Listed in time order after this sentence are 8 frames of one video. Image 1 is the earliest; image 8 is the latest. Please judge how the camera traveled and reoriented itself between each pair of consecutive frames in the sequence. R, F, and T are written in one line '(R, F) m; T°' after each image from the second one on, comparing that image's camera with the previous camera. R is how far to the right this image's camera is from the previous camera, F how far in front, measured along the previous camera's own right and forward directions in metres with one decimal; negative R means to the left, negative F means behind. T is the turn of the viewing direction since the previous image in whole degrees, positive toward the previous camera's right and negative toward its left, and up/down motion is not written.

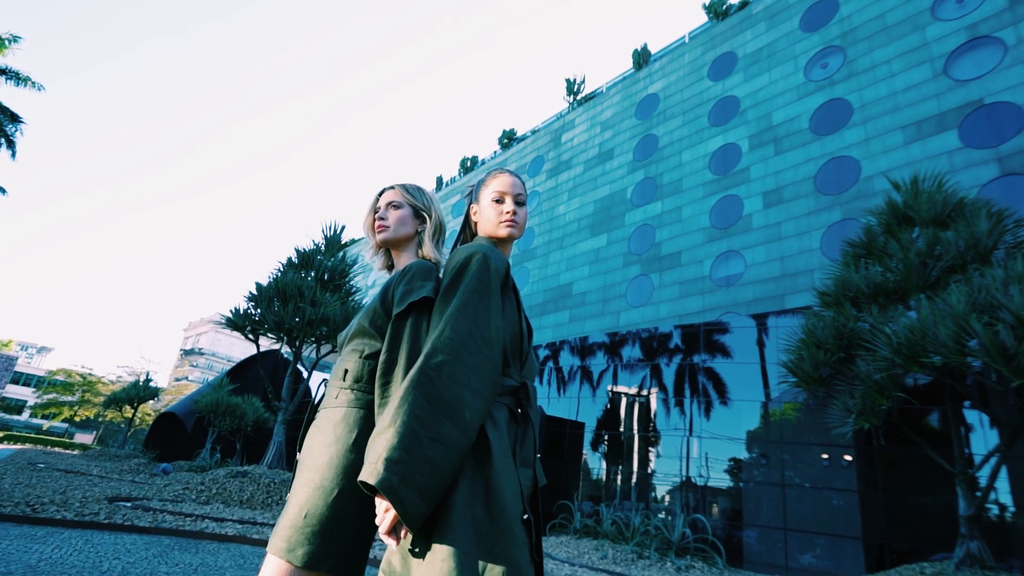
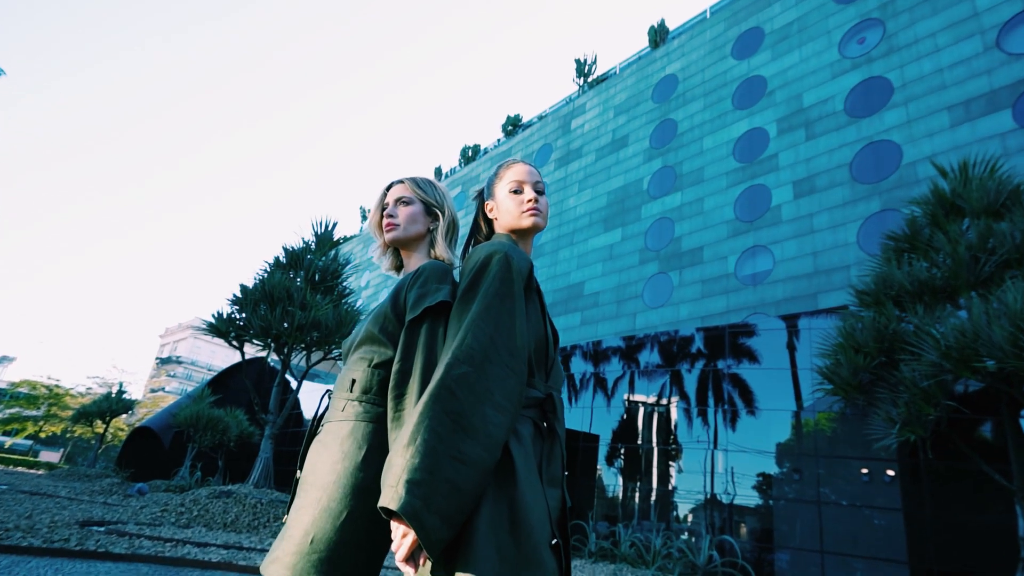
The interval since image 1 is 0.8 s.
(-0.1, +0.4) m; +1°
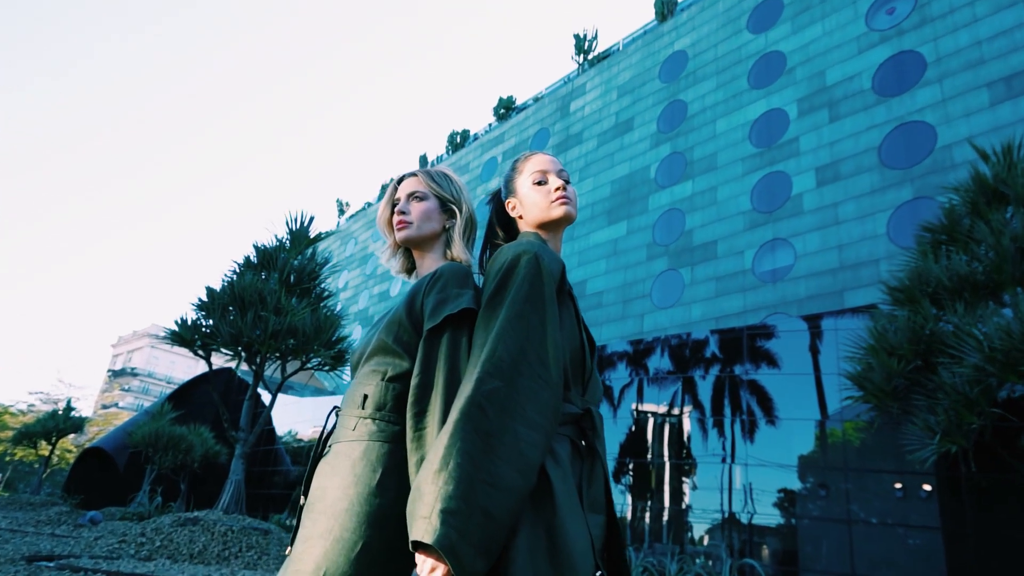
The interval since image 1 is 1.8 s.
(-0.2, +0.4) m; +3°
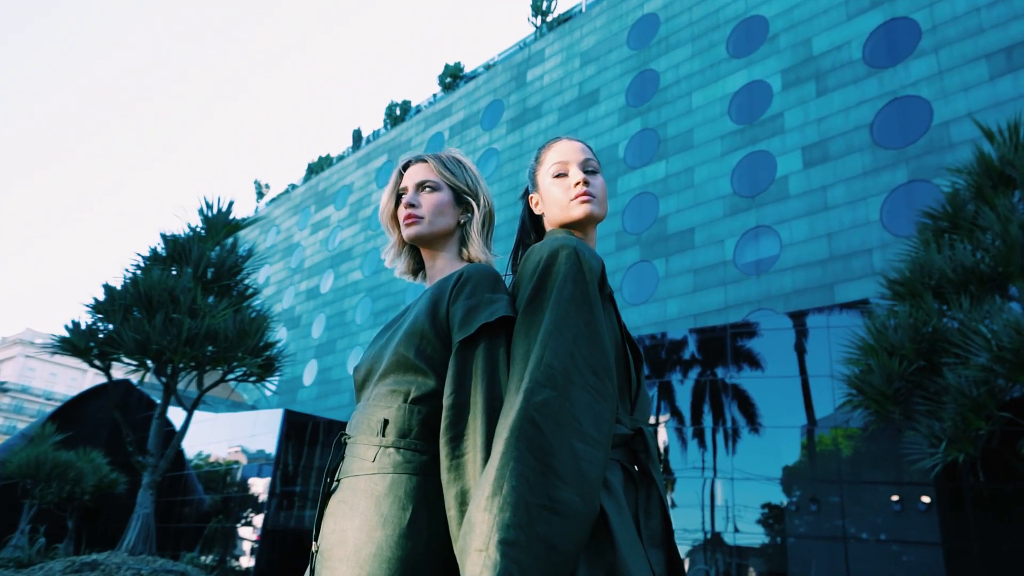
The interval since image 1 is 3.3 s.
(-0.3, +0.5) m; +8°
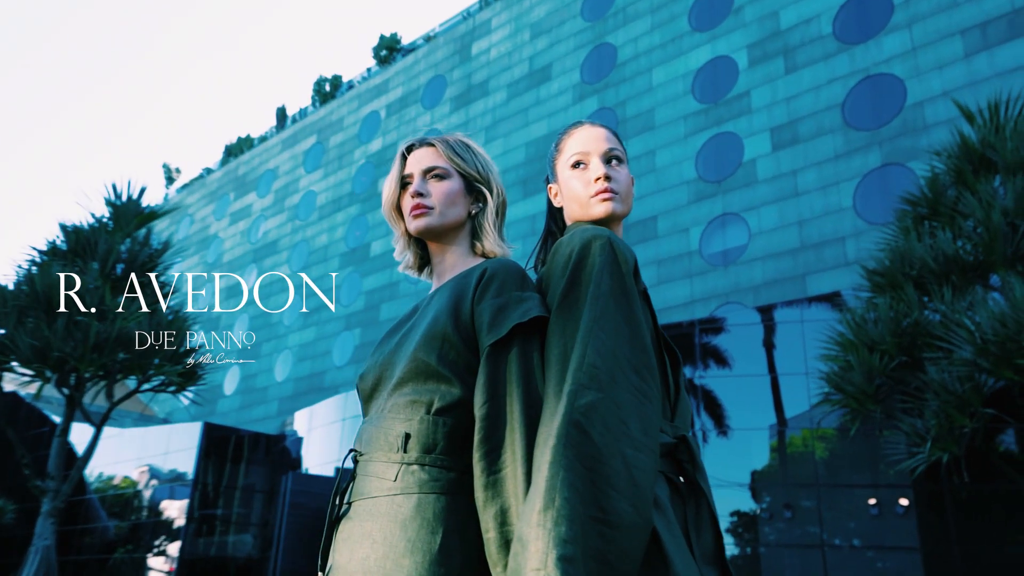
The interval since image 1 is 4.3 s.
(-0.2, +0.3) m; +6°
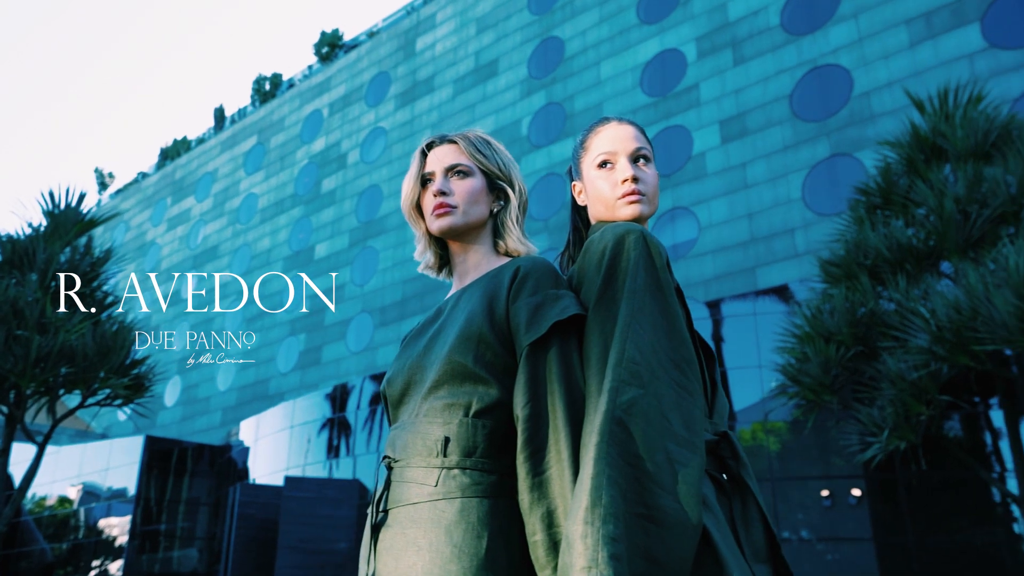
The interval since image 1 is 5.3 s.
(-0.1, +0.1) m; +4°
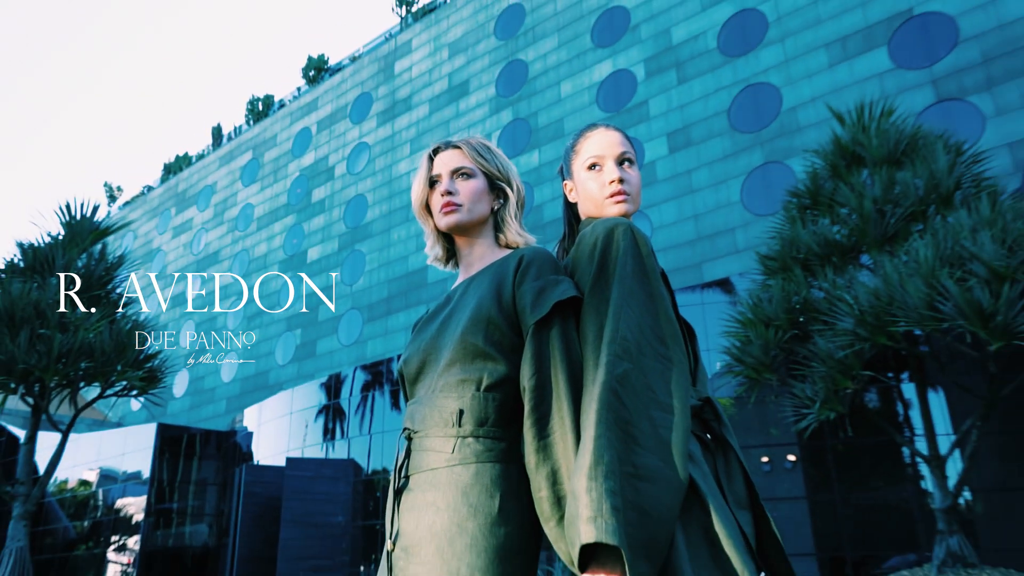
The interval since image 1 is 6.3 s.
(-0.1, -0.3) m; +3°
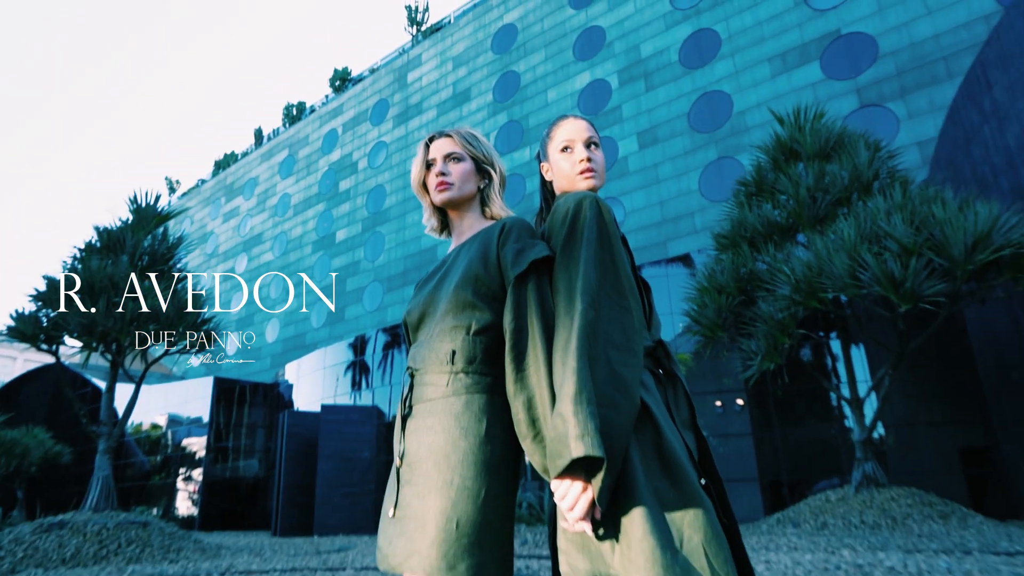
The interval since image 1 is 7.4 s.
(0.0, -0.6) m; +1°
